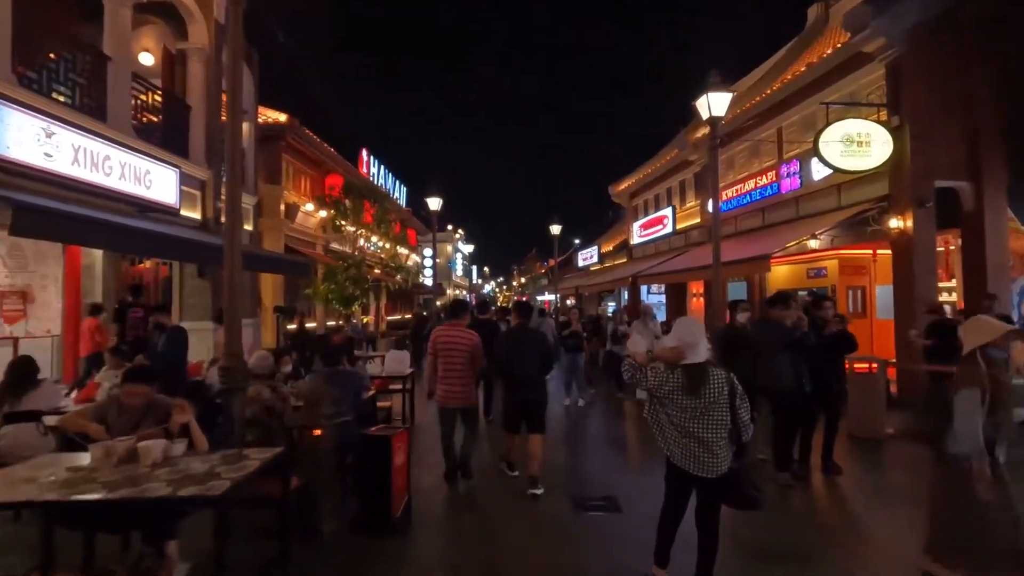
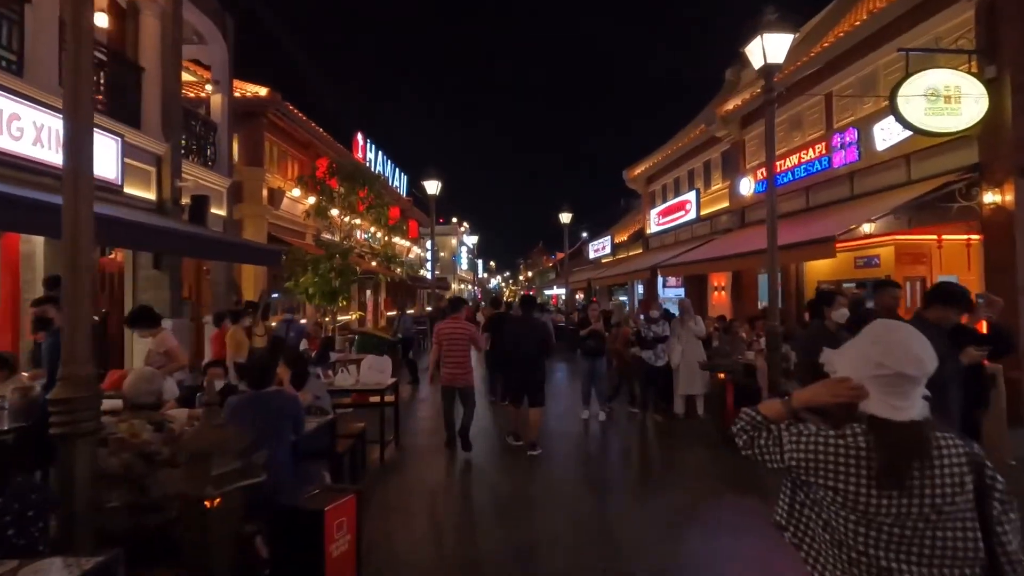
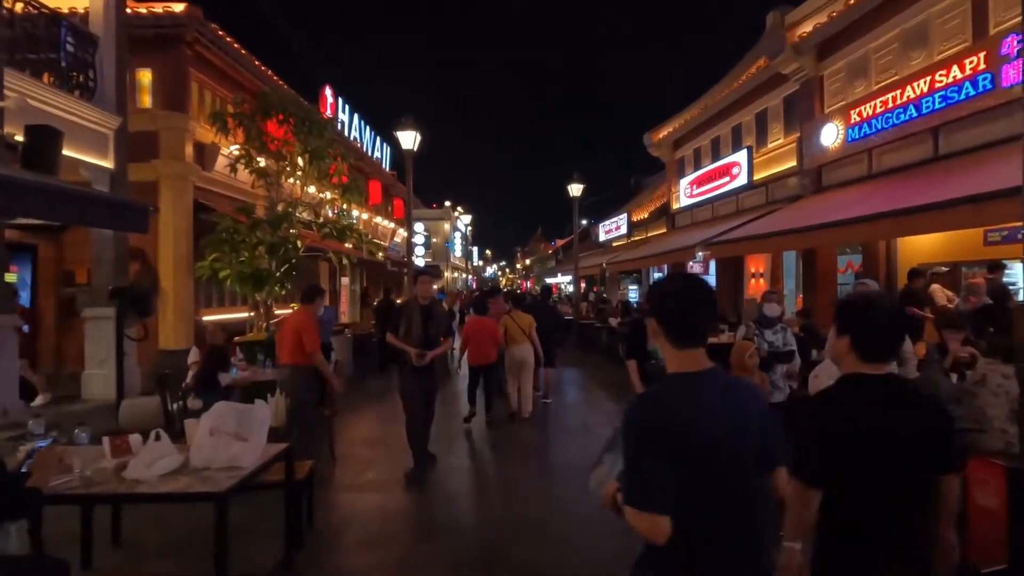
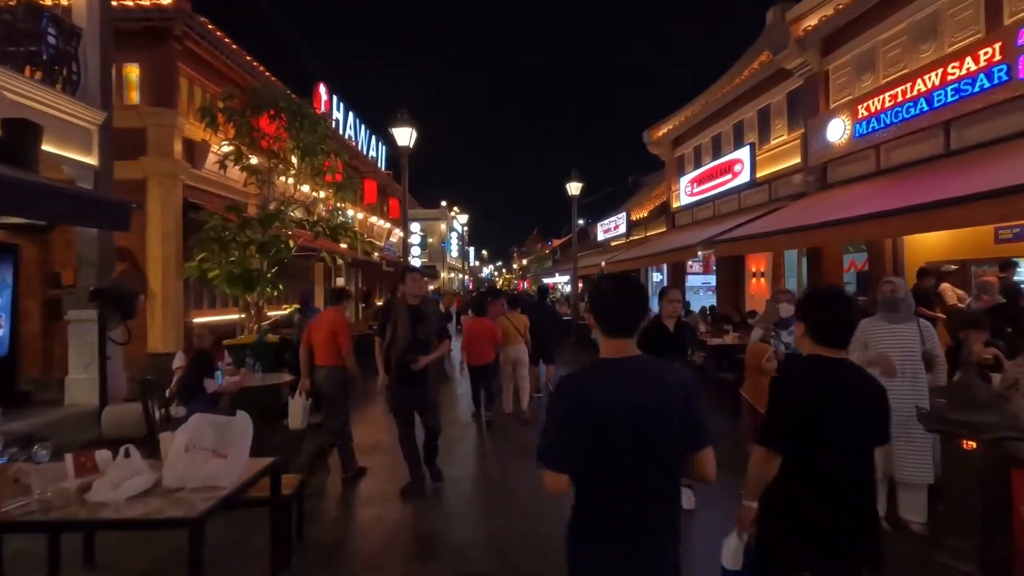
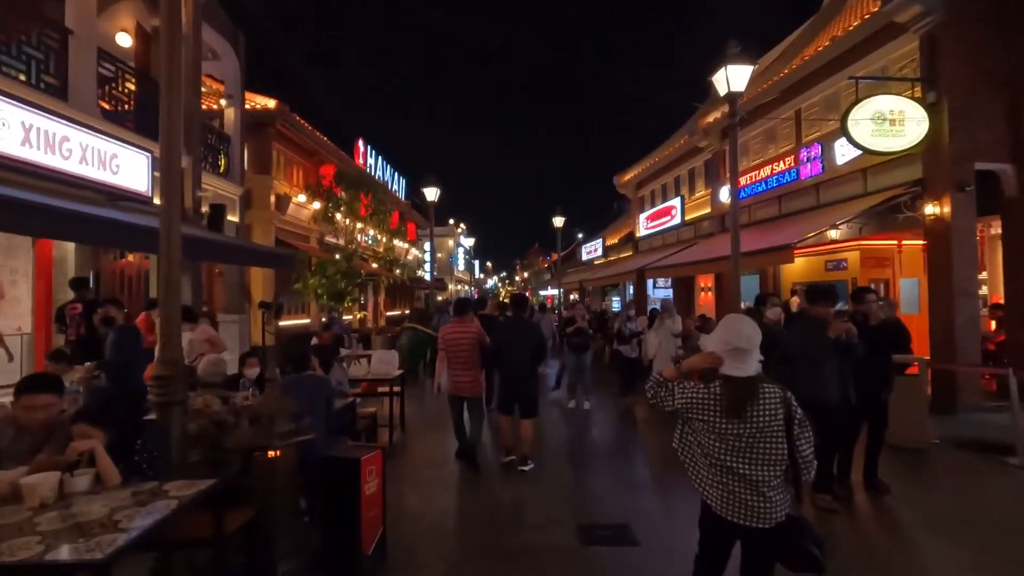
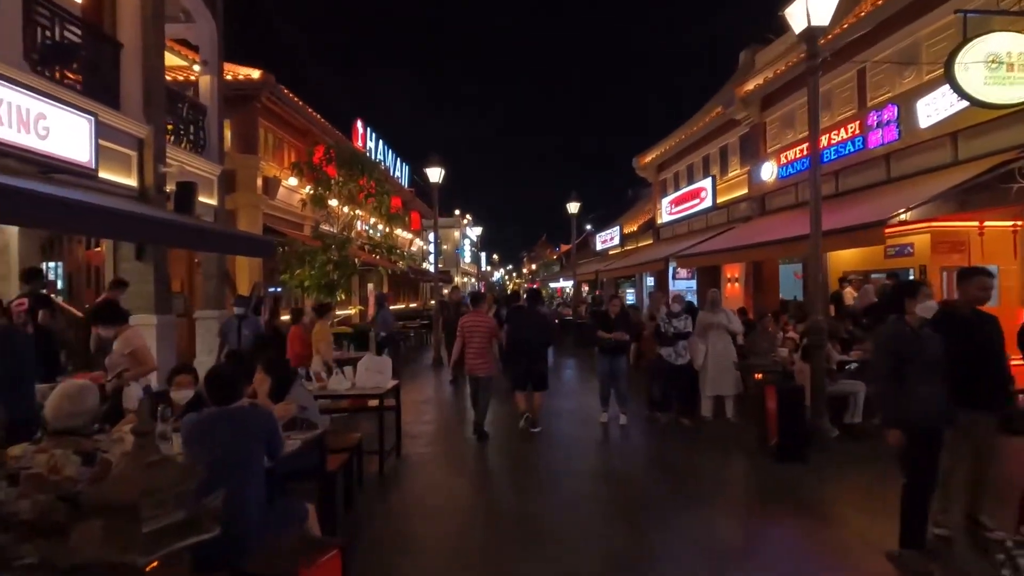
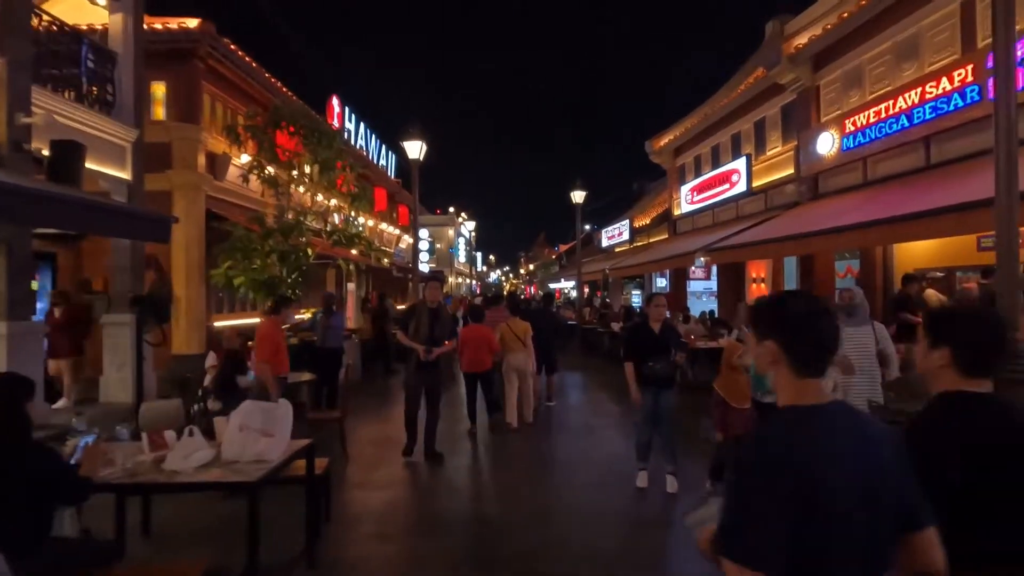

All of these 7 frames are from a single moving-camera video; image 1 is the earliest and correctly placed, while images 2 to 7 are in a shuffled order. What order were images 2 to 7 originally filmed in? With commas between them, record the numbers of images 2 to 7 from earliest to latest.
5, 2, 6, 7, 3, 4
